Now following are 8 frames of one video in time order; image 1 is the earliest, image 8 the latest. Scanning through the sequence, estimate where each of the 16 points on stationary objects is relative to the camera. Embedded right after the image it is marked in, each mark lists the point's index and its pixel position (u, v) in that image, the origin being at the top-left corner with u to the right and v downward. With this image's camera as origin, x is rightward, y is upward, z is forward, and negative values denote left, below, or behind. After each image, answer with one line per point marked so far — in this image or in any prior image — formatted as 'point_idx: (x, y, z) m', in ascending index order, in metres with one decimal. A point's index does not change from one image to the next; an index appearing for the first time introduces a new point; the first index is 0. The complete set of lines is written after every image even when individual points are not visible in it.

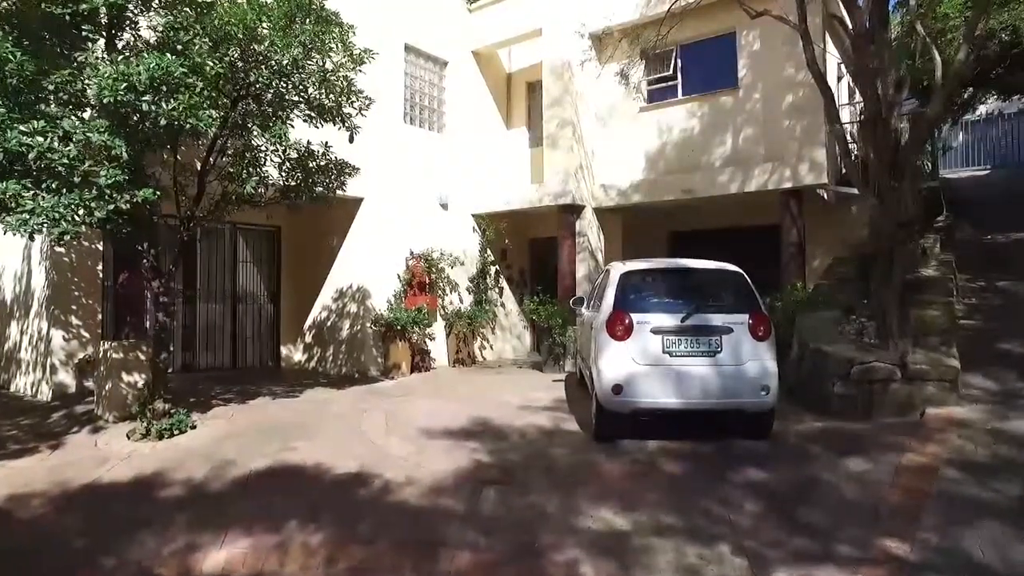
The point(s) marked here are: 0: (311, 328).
0: (-3.4, -0.7, +10.5) m
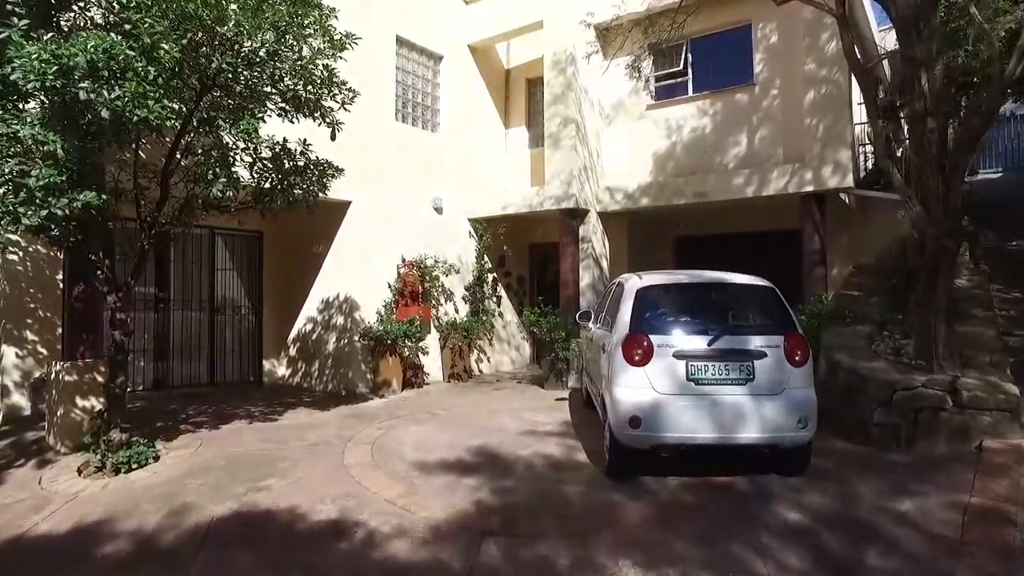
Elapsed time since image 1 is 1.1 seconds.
0: (-3.4, -0.8, +9.8) m
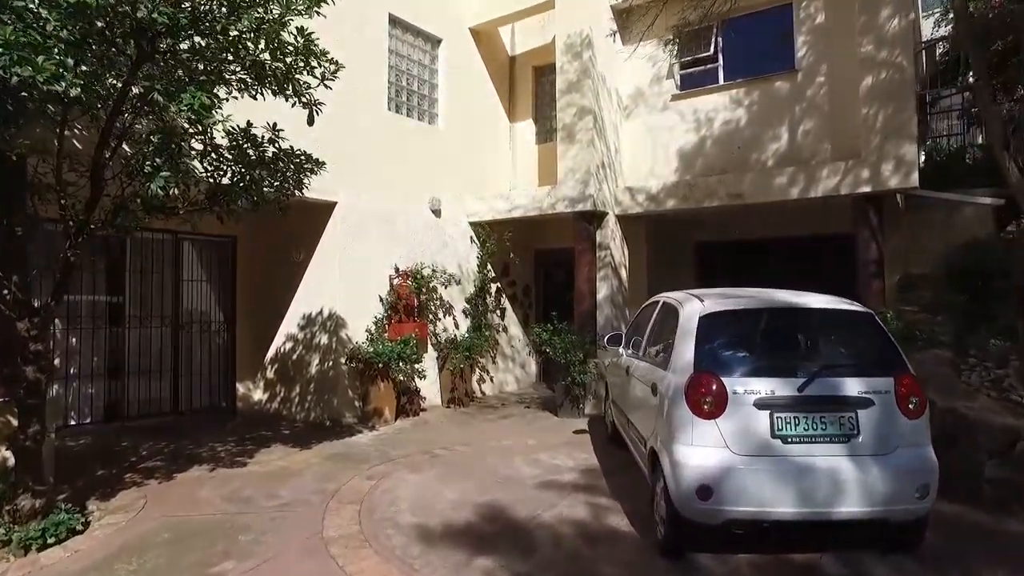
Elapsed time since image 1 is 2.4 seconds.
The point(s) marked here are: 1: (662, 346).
0: (-3.3, -1.0, +8.6) m
1: (+1.2, -0.4, +4.7) m
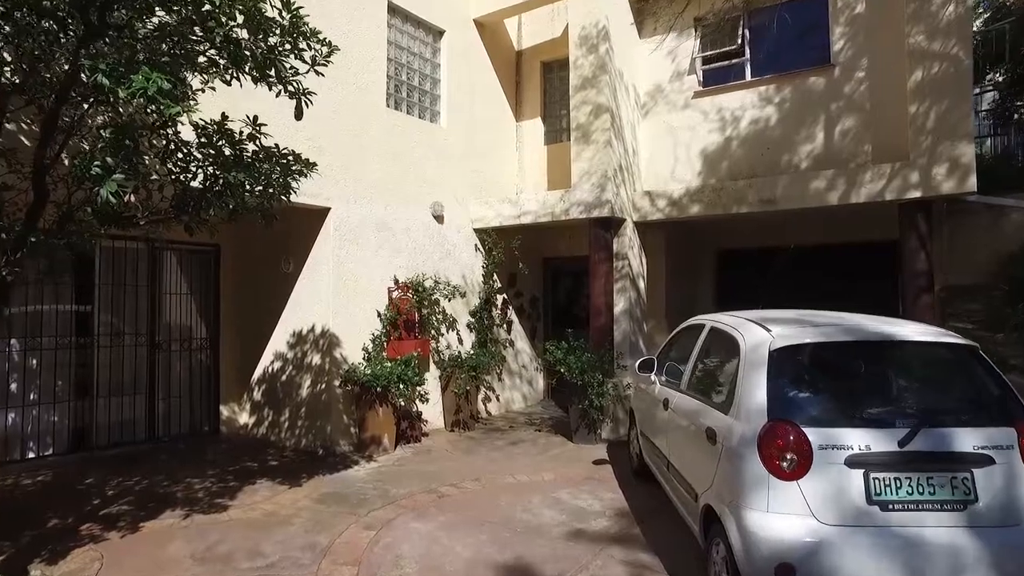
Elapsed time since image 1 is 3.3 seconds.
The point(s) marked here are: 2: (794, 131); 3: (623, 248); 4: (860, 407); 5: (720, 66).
0: (-3.2, -1.2, +7.8) m
1: (+1.3, -0.6, +4.0) m
2: (+3.5, +2.0, +7.7) m
3: (+1.5, +0.5, +8.2) m
4: (+1.8, -0.6, +3.2) m
5: (+2.8, +3.0, +8.3) m
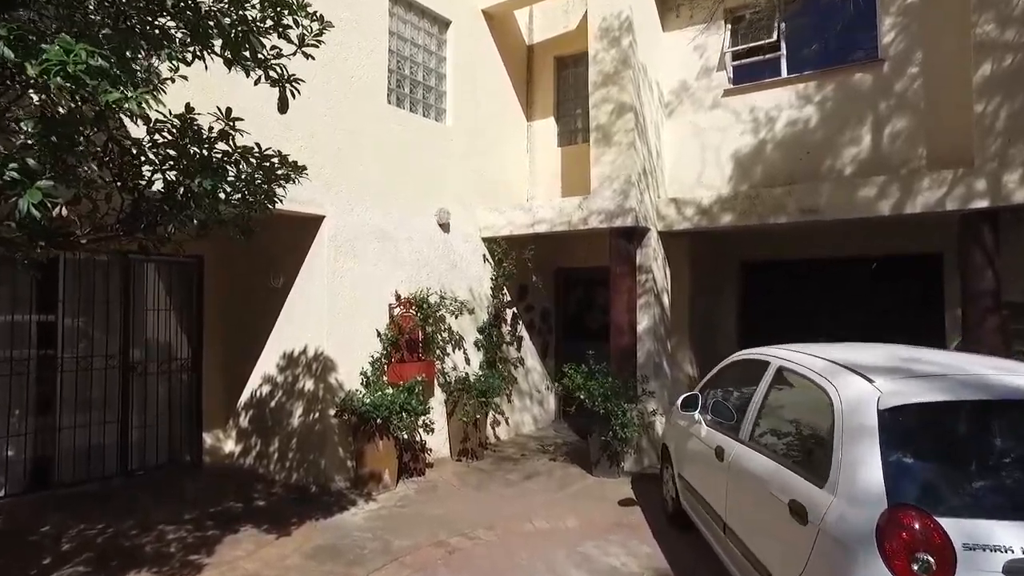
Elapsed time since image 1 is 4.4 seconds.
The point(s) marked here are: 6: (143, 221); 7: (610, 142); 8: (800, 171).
0: (-3.0, -1.4, +7.1) m
1: (+1.5, -0.8, +3.3) m
2: (+3.7, +1.8, +7.0) m
3: (+1.6, +0.3, +7.5) m
4: (+2.0, -0.8, +2.5) m
5: (+3.0, +2.8, +7.6) m
6: (-1.9, +0.4, +3.2) m
7: (+1.2, +1.8, +7.4) m
8: (+3.4, +1.4, +7.2) m
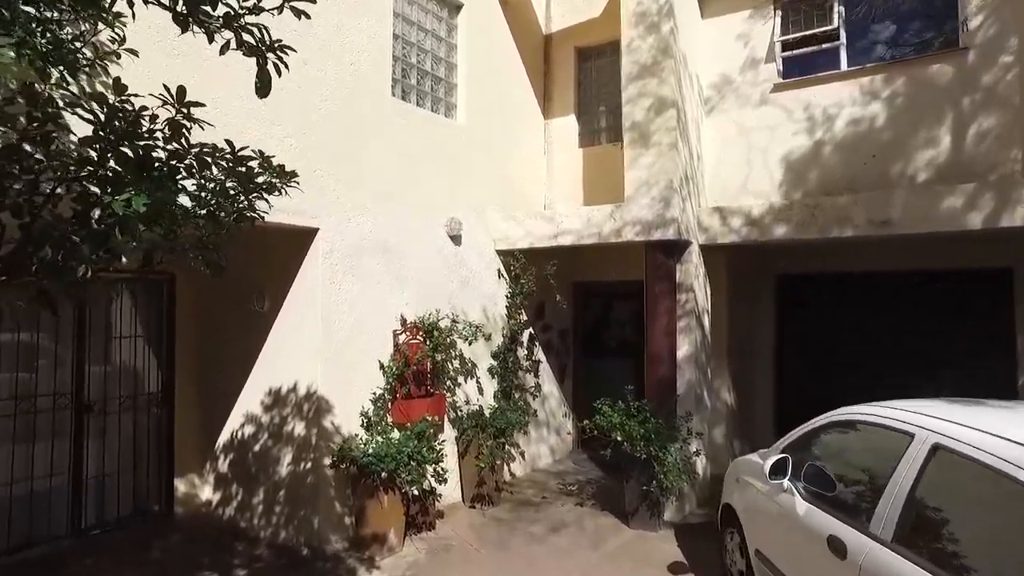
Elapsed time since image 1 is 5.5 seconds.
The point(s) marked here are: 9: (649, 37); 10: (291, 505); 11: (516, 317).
0: (-2.8, -1.6, +6.0) m
1: (+1.8, -1.0, +2.4) m
2: (+3.9, +1.5, +6.1) m
3: (+1.9, +0.1, +6.5) m
4: (+2.3, -1.0, +1.6) m
5: (+3.2, +2.6, +6.7) m
6: (-1.6, +0.1, +2.2) m
7: (+1.4, +1.5, +6.4) m
8: (+3.6, +1.1, +6.3) m
9: (+1.4, +2.6, +6.5) m
10: (-2.0, -1.9, +5.5) m
11: (+0.1, -0.3, +7.5) m
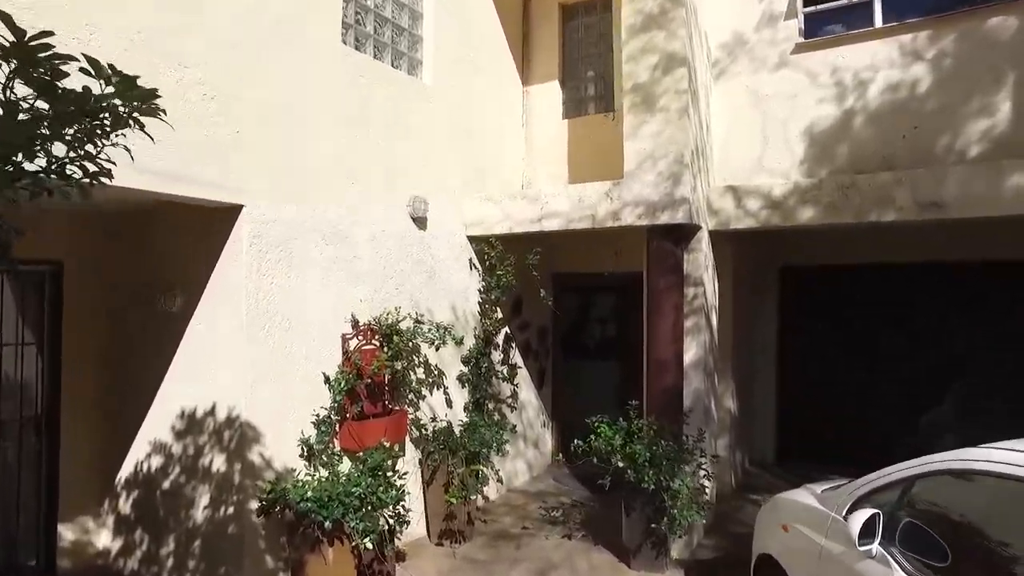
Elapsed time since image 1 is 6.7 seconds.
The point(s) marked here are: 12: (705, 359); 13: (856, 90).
0: (-2.9, -1.5, +4.8) m
1: (+1.8, -1.0, +1.4) m
2: (+3.7, +1.6, +5.2) m
3: (+1.7, +0.2, +5.5) m
4: (+2.4, -1.0, +0.6) m
5: (+3.0, +2.6, +5.7) m
6: (-1.5, +0.1, +1.0) m
7: (+1.2, +1.6, +5.3) m
8: (+3.4, +1.2, +5.3) m
9: (+1.2, +2.7, +5.4) m
10: (-2.1, -1.9, +4.3) m
11: (-0.2, -0.2, +6.4) m
12: (+1.7, -0.6, +5.5) m
13: (+3.1, +1.8, +5.6) m
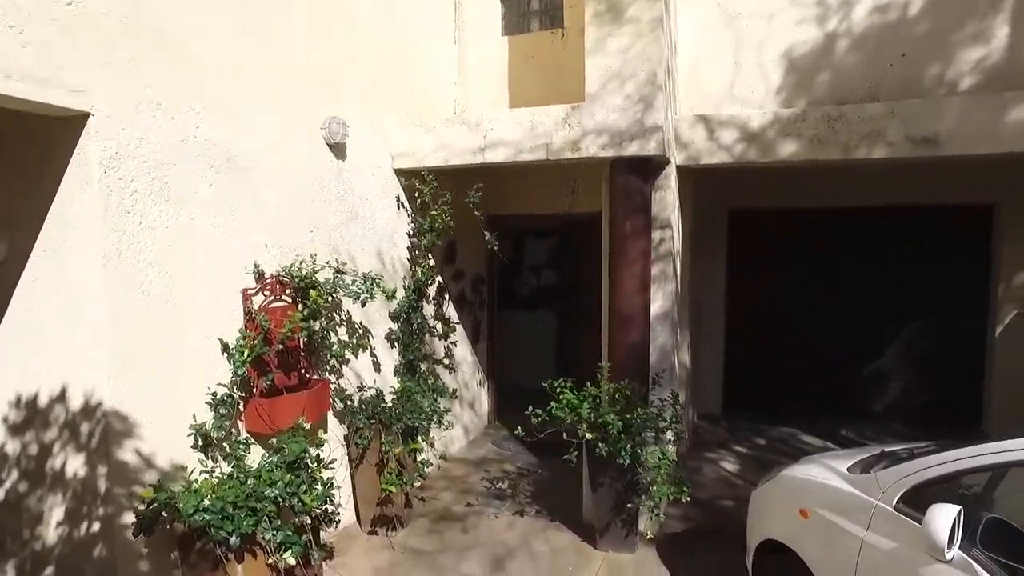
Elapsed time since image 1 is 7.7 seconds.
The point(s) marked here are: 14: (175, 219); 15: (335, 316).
0: (-3.2, -1.2, +3.6) m
1: (+2.0, -0.9, +0.9) m
2: (+3.3, +2.0, +4.7) m
3: (+1.2, +0.6, +4.8) m
4: (+2.7, -1.0, +0.2) m
5: (+2.5, +3.1, +5.0) m
6: (-1.3, +0.1, -0.1) m
7: (+0.8, +2.0, +4.5) m
8: (+3.0, +1.6, +4.8) m
9: (+0.8, +3.1, +4.4) m
10: (-2.3, -1.6, +3.2) m
11: (-0.8, +0.3, +5.5) m
12: (+1.3, -0.2, +4.9) m
13: (+2.6, +2.2, +4.9) m
14: (-1.8, +0.4, +3.3) m
15: (-1.2, -0.2, +4.4) m
